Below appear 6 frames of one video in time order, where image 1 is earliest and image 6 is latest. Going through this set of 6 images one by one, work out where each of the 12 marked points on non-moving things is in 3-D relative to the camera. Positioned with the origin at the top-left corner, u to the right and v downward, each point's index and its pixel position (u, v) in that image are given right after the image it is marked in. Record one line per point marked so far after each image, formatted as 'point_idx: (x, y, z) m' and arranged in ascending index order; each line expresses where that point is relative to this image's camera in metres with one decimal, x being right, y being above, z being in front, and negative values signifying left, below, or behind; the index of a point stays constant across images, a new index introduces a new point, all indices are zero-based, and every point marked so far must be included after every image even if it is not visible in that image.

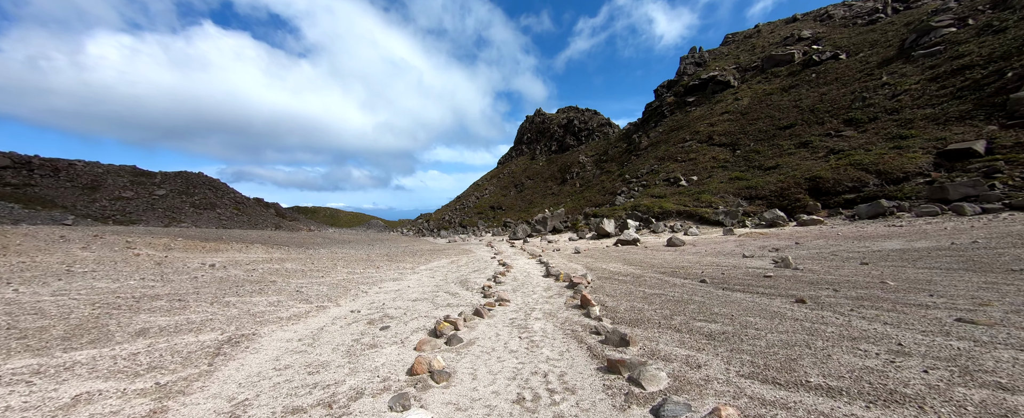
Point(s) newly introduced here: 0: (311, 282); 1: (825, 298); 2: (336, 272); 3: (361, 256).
0: (-5.8, -2.1, +9.1) m
1: (+6.0, -1.7, +6.1) m
2: (-6.1, -2.2, +11.0) m
3: (-7.4, -2.3, +15.7) m
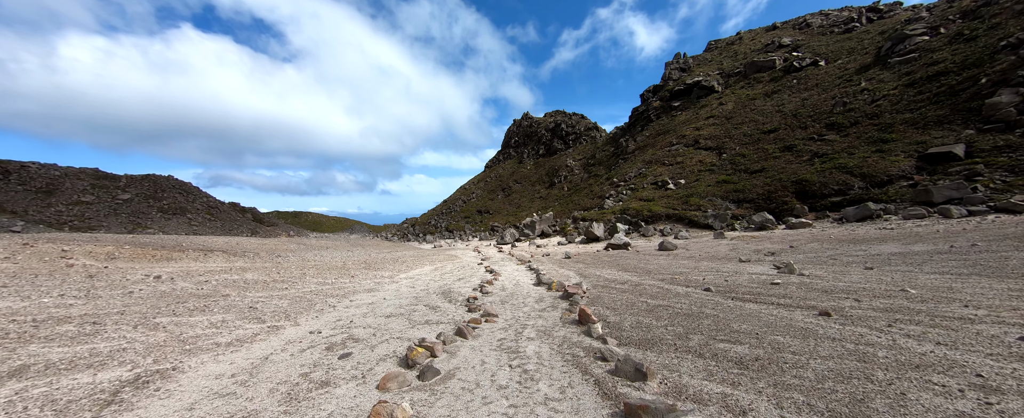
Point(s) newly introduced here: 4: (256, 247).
0: (-6.1, -2.2, +8.0) m
1: (+5.8, -1.7, +5.4) m
2: (-6.4, -2.3, +9.9) m
3: (-7.9, -2.5, +14.5) m
4: (-15.1, -2.5, +19.2) m
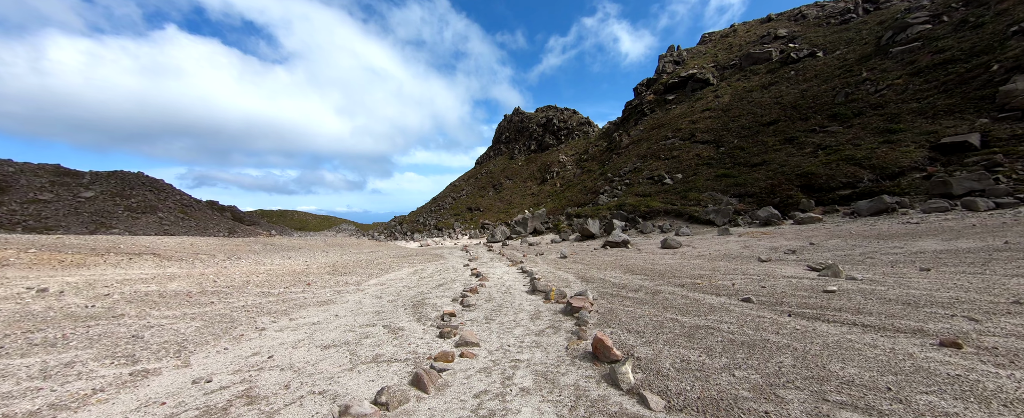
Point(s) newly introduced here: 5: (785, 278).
0: (-6.3, -2.1, +6.1) m
1: (+5.6, -1.5, +3.8) m
2: (-6.7, -2.1, +7.9) m
3: (-8.4, -2.3, +12.5) m
4: (-15.7, -2.3, +17.0) m
5: (+6.8, -1.7, +7.9) m
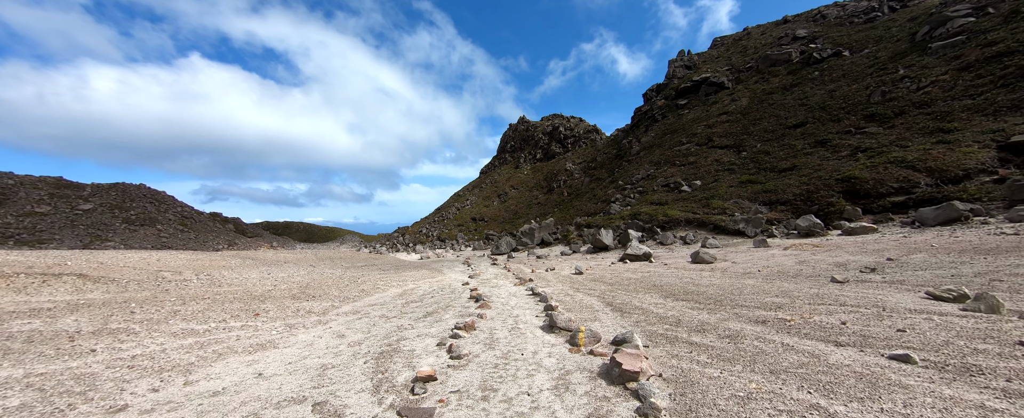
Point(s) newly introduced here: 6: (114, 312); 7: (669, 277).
0: (-6.2, -2.1, +3.9) m
1: (+5.7, -1.5, +1.5) m
2: (-6.5, -2.3, +5.8) m
3: (-8.1, -2.6, +10.4) m
4: (-15.3, -2.7, +14.9) m
5: (+7.0, -1.8, +5.5) m
6: (-8.6, -2.2, +6.8) m
7: (+5.8, -2.5, +11.7) m
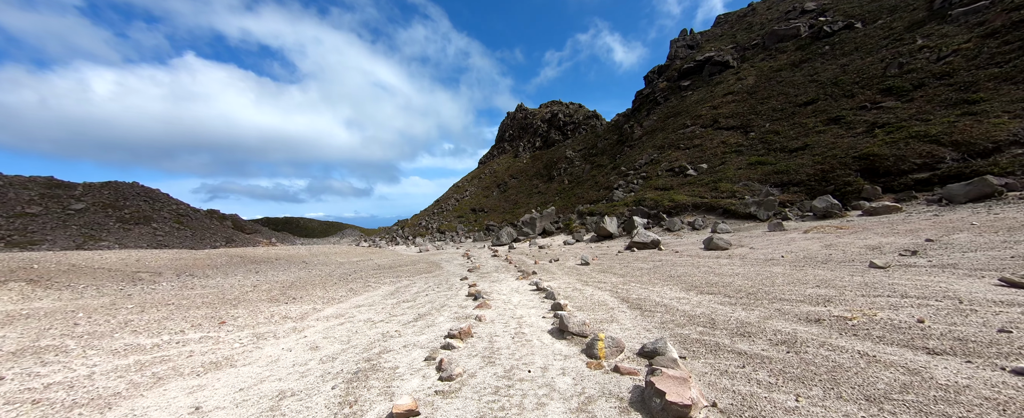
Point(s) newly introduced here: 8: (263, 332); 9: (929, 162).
0: (-6.1, -2.1, +3.0) m
1: (+5.8, -1.2, +0.5) m
2: (-6.5, -2.2, +4.9) m
3: (-8.0, -2.4, +9.5) m
4: (-15.3, -2.6, +14.0) m
5: (+7.0, -1.4, +4.6) m
6: (-8.5, -2.1, +5.9) m
7: (+5.9, -1.9, +10.8) m
8: (-4.7, -2.3, +6.1) m
9: (+22.6, +2.6, +17.2) m
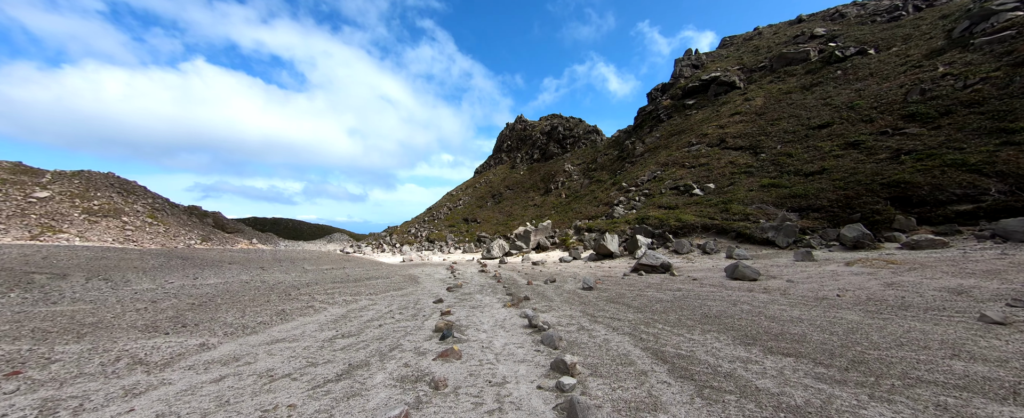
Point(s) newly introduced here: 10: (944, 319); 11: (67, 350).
0: (-6.3, -1.6, +0.6) m
1: (+5.6, -1.3, -1.7) m
2: (-6.7, -1.8, +2.4) m
3: (-8.4, -2.1, +7.0) m
4: (-15.7, -2.1, +11.4) m
5: (+6.8, -1.7, +2.4) m
6: (-8.8, -1.7, +3.4) m
7: (+5.5, -2.5, +8.6) m
8: (-5.0, -2.1, +3.7) m
9: (+22.3, +0.8, +15.4) m
10: (+8.4, -2.1, +6.2) m
11: (-6.4, -2.0, +4.7) m
